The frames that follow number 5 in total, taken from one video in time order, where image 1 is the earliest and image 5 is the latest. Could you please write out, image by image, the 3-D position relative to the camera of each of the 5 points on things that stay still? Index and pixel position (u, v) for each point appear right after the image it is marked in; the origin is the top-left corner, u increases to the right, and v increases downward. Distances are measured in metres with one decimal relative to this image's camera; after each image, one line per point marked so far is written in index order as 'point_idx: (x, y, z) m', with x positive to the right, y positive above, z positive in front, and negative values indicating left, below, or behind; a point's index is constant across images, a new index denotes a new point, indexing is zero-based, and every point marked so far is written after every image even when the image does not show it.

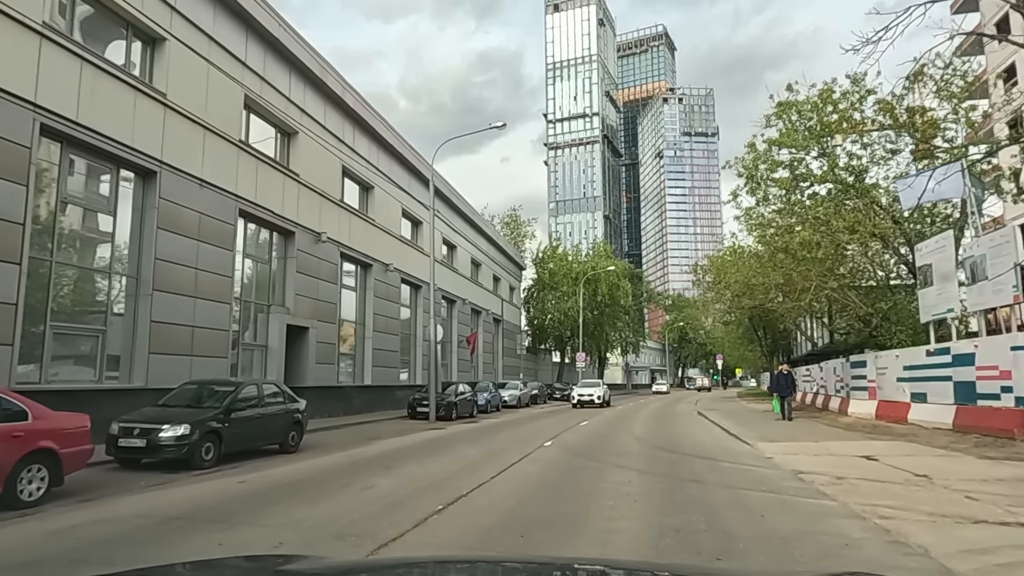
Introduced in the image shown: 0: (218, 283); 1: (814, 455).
0: (-7.7, +0.1, +19.3) m
1: (+5.8, -3.2, +14.1) m
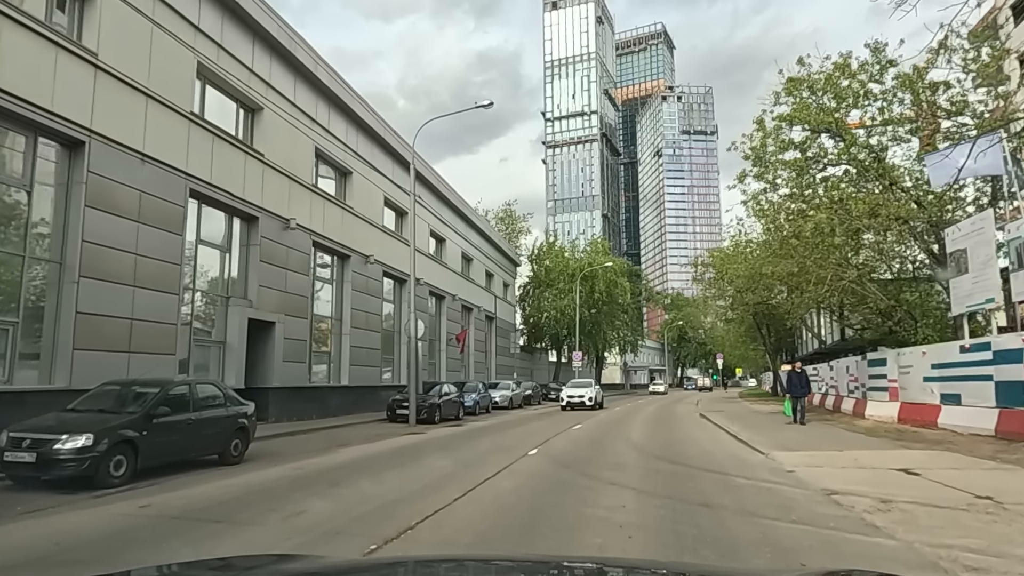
0: (-8.2, +0.4, +17.2) m
1: (+5.4, -2.9, +12.0) m
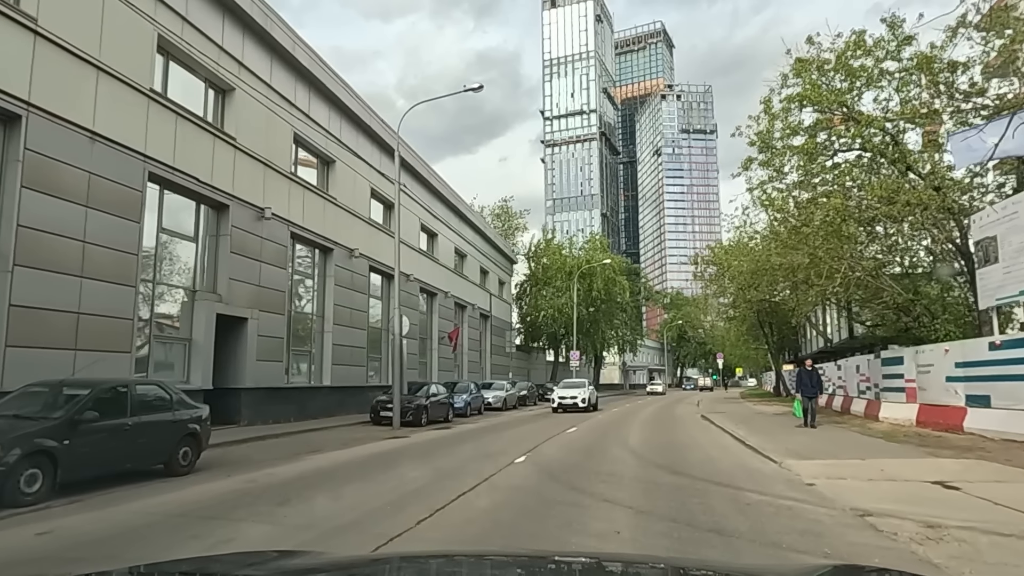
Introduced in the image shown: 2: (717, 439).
0: (-8.4, +0.6, +15.7) m
1: (+5.1, -2.7, +10.5) m
2: (+4.8, -3.6, +17.5) m
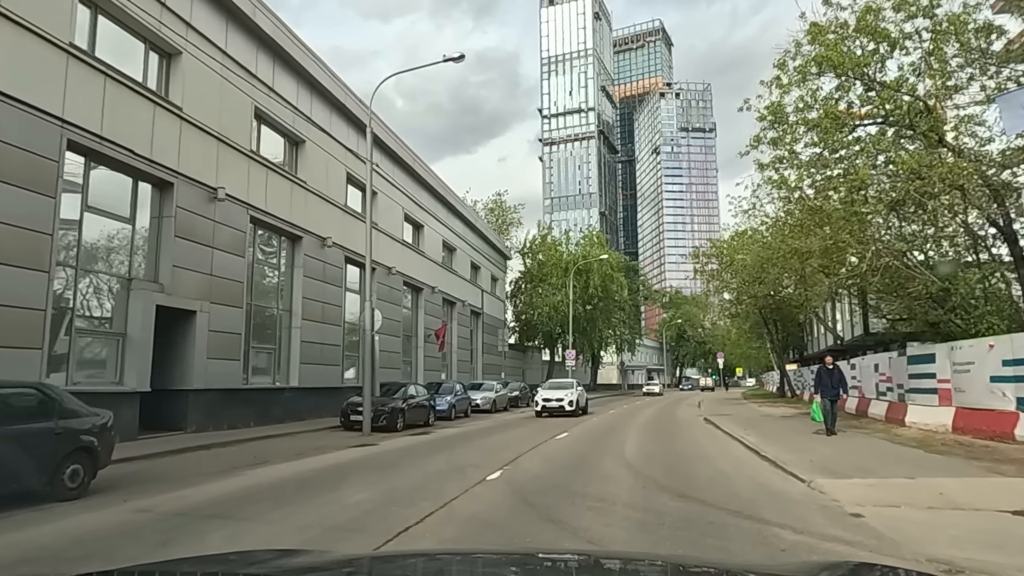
0: (-8.9, +0.9, +13.4) m
1: (+4.6, -2.5, +8.2) m
2: (+4.4, -3.3, +15.2) m
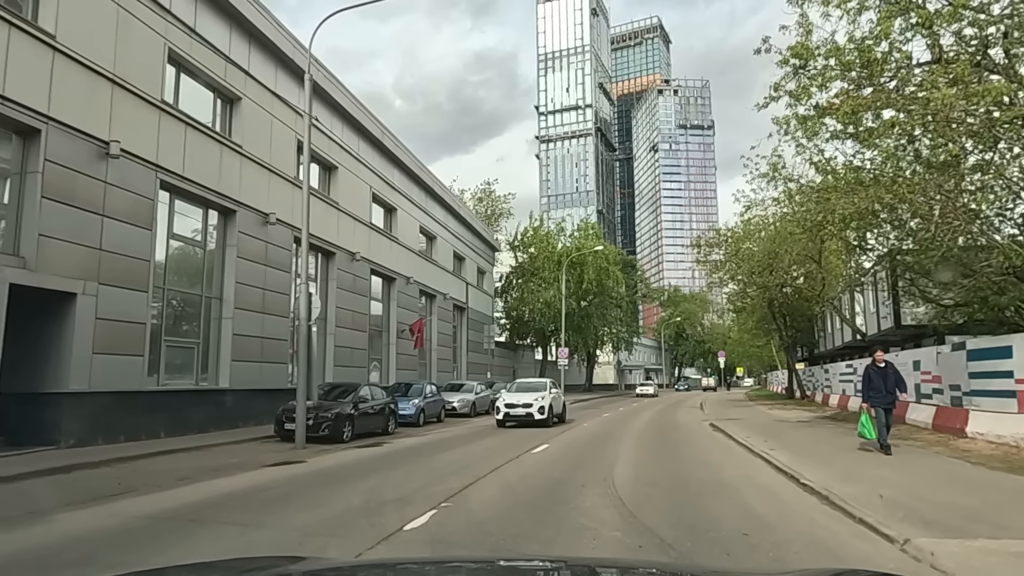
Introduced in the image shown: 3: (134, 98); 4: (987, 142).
0: (-9.6, +1.3, +9.6) m
1: (+3.9, -2.0, +4.5) m
2: (+3.6, -2.8, +11.4) m
3: (-8.5, +4.2, +16.7) m
4: (+9.0, +2.6, +14.1) m
